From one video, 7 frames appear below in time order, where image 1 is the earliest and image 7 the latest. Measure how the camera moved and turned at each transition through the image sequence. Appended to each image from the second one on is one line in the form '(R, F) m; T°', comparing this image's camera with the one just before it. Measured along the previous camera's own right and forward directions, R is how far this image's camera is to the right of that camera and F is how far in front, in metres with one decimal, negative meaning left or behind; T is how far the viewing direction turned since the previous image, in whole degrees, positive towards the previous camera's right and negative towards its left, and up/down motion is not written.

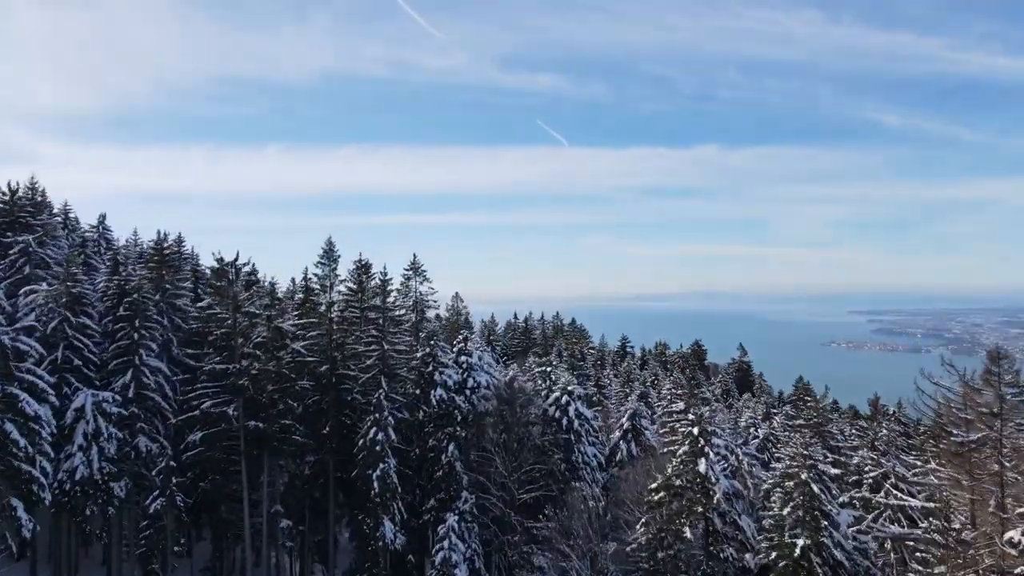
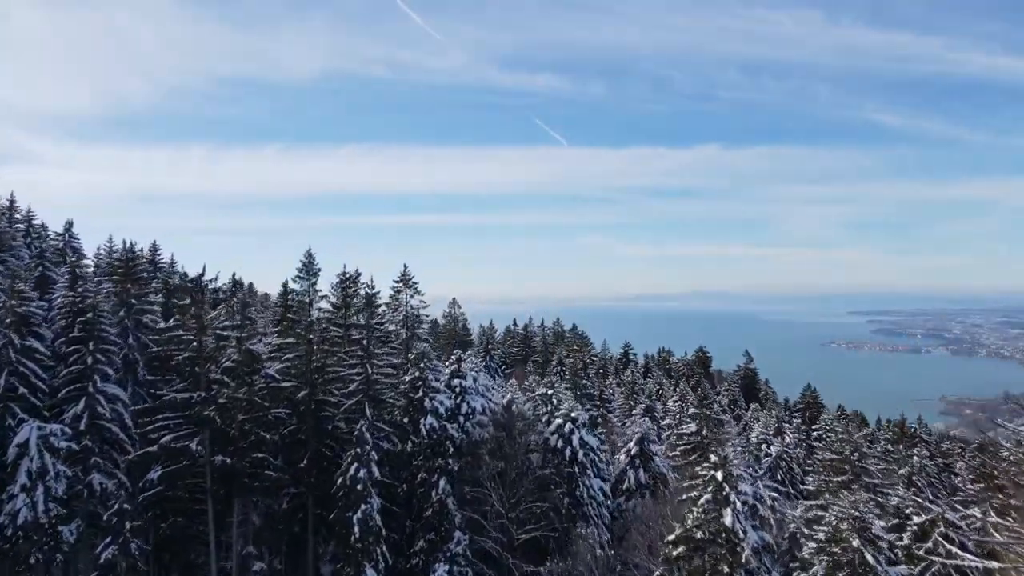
(+0.1, +2.3) m; 0°
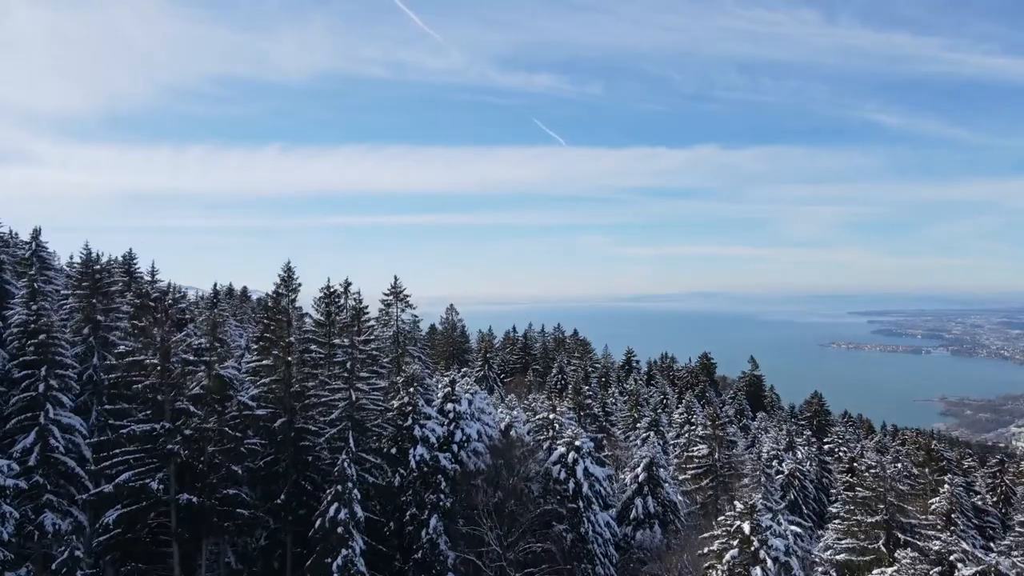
(0.0, +2.0) m; 0°
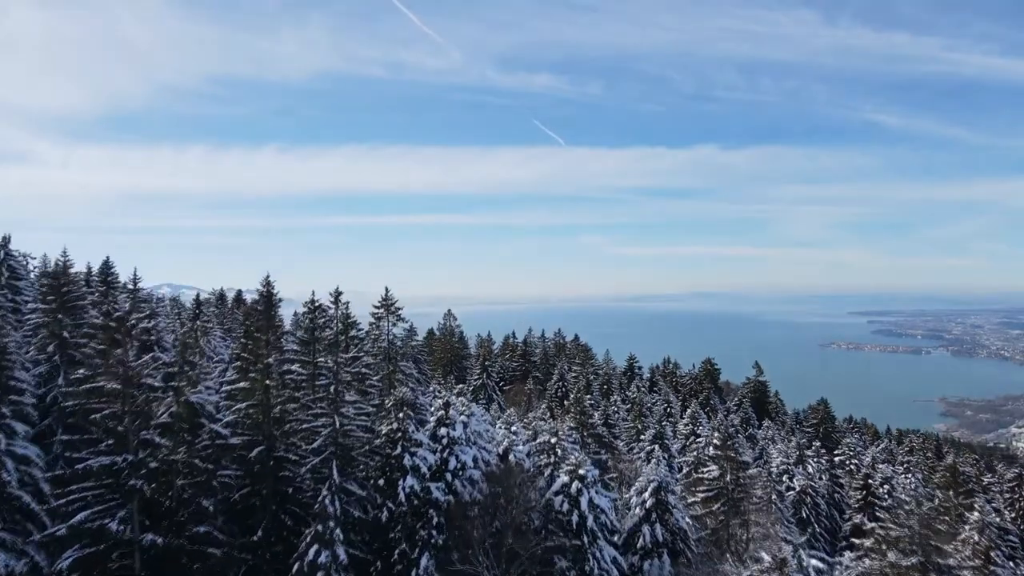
(0.0, +1.7) m; 0°
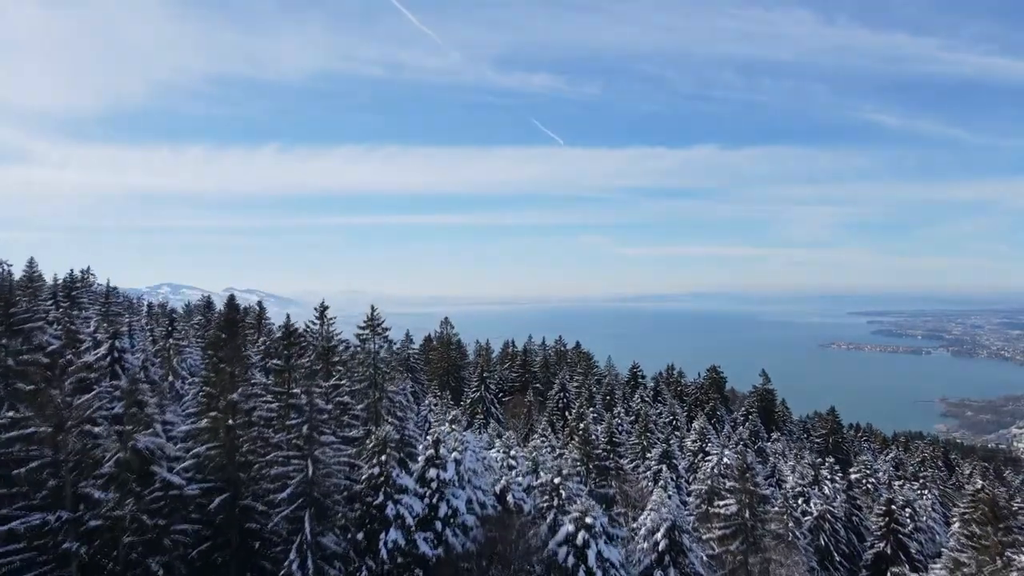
(0.0, +2.3) m; 0°
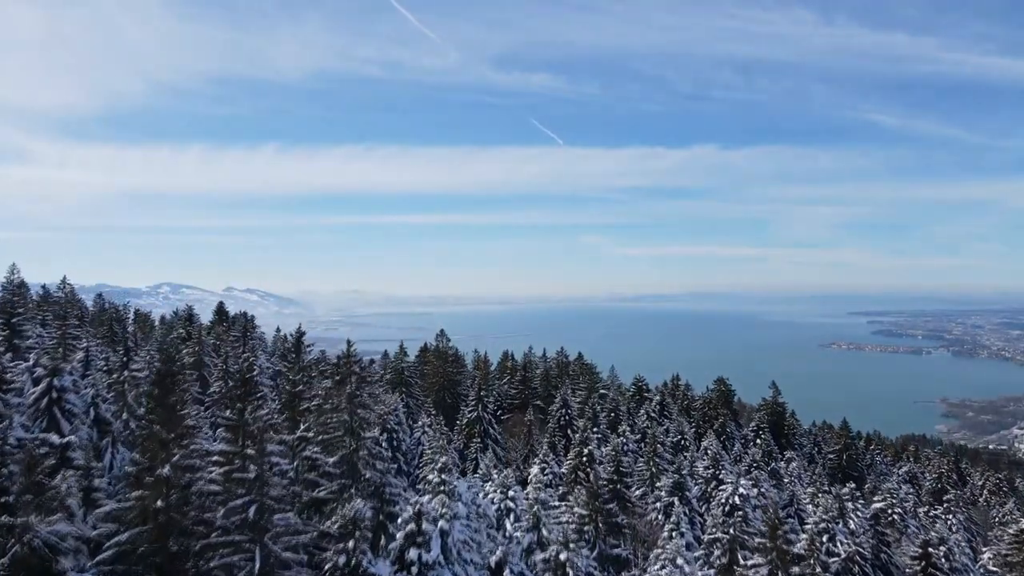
(+0.1, +3.1) m; 0°
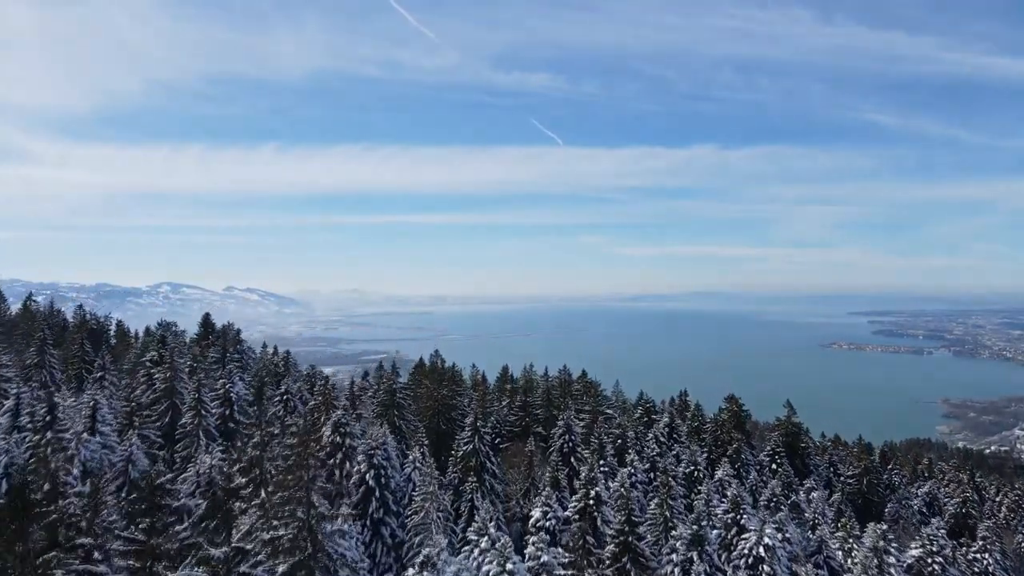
(+0.1, +3.9) m; 0°
